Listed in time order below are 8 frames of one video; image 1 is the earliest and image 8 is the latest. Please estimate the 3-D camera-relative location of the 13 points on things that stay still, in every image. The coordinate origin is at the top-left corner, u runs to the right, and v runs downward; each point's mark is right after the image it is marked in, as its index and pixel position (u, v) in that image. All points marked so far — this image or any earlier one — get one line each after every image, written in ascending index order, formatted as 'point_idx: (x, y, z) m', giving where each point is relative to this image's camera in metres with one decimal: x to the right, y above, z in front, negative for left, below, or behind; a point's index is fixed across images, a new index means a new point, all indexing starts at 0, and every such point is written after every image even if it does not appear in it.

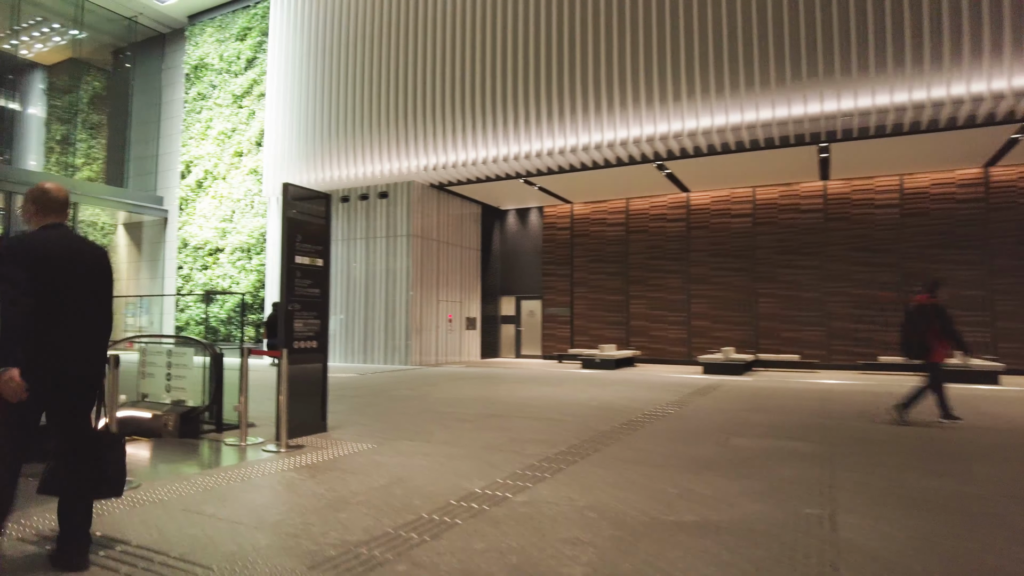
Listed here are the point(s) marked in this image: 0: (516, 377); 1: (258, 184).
0: (+0.1, -1.4, +10.0) m
1: (-5.8, +2.4, +15.4) m
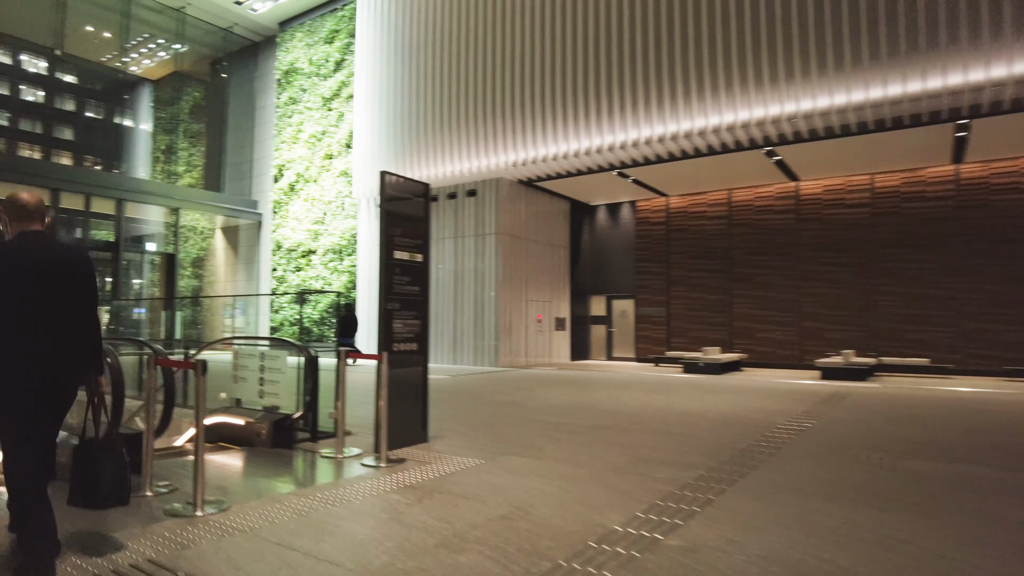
0: (+1.5, -1.3, +9.4) m
1: (-3.8, +2.4, +15.4) m
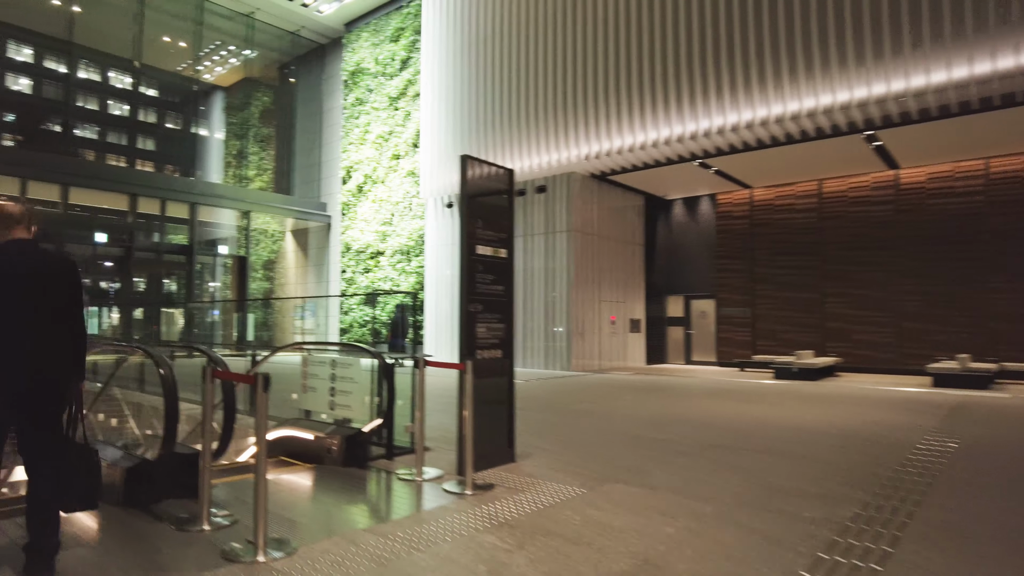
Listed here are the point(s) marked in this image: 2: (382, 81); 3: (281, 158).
0: (+2.5, -1.3, +8.7) m
1: (-2.2, +2.4, +15.2) m
2: (-3.2, +5.1, +16.5) m
3: (-6.7, +3.8, +19.4) m
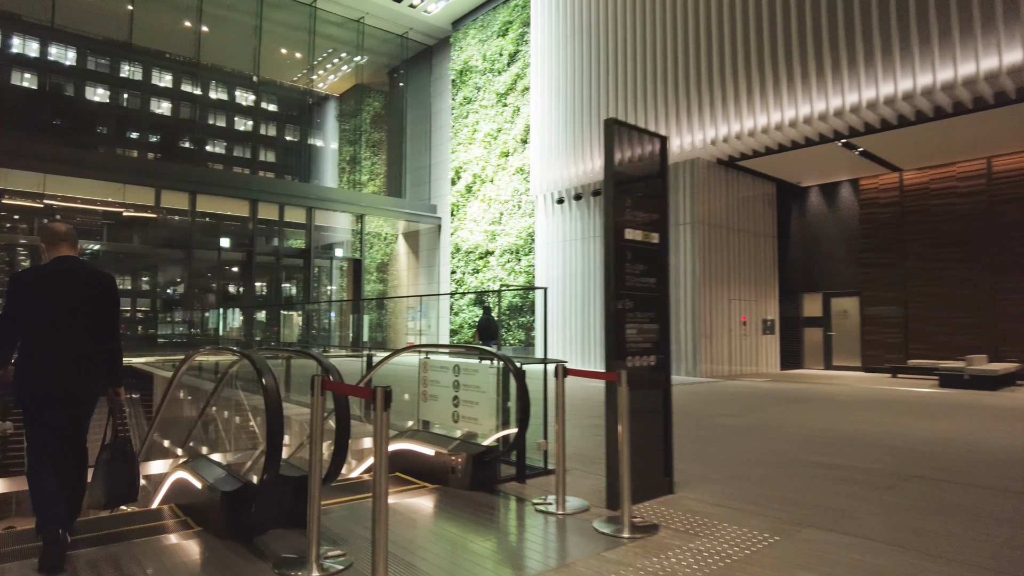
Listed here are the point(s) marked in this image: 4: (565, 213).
0: (+4.0, -1.3, +7.6) m
1: (+0.3, +2.4, +14.7) m
2: (-0.5, +5.1, +16.1) m
3: (-3.5, +3.7, +19.6) m
4: (+1.1, +1.5, +13.3) m
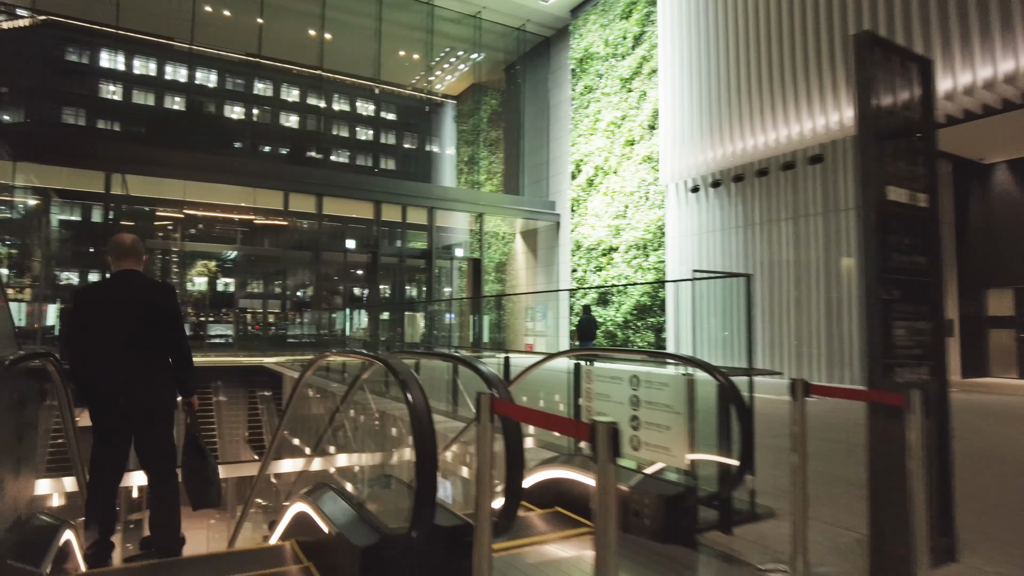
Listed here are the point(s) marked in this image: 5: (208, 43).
0: (+5.4, -1.2, +6.0) m
1: (+2.9, +2.4, +13.7) m
2: (+2.3, +5.1, +15.3) m
3: (-0.1, +3.7, +19.1) m
4: (+3.4, +1.6, +12.2) m
5: (-7.3, +5.9, +16.0) m
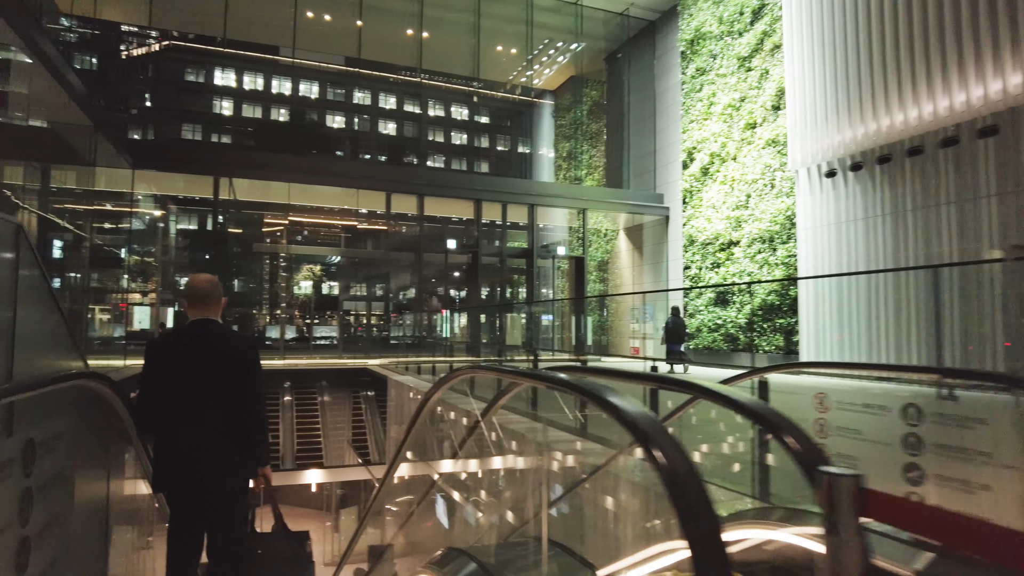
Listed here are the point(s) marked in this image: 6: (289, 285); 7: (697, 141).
0: (+6.4, -1.1, +4.5) m
1: (+5.0, +2.4, +12.4) m
2: (+4.6, +5.2, +14.0) m
3: (+2.7, +3.7, +18.2) m
4: (+5.3, +1.6, +10.8) m
5: (-4.9, +5.8, +16.1) m
6: (-5.4, +0.1, +16.1) m
7: (+4.1, +3.3, +14.9) m
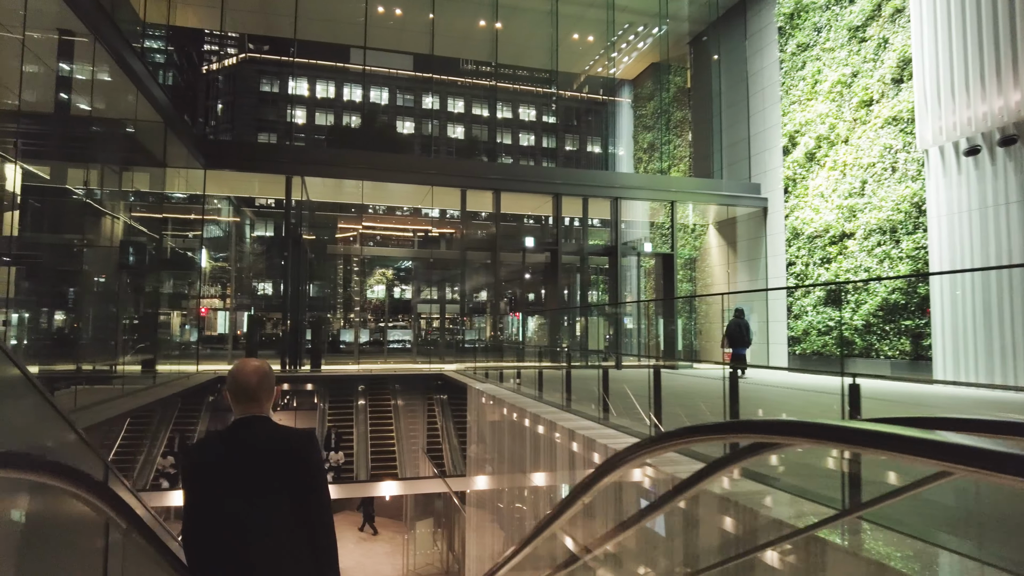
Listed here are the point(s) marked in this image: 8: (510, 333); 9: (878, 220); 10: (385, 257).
0: (+7.1, -1.0, +2.9) m
1: (+6.4, +2.5, +10.9) m
2: (+6.1, +5.2, +12.6) m
3: (+4.8, +3.7, +16.9) m
4: (+6.6, +1.7, +9.3) m
5: (-3.0, +5.7, +15.6) m
6: (-3.6, 0.0, +15.7) m
7: (+5.8, +3.3, +13.5) m
8: (+0.1, -0.9, +13.0) m
9: (+6.2, +1.1, +11.3) m
10: (-3.0, +0.8, +15.9) m
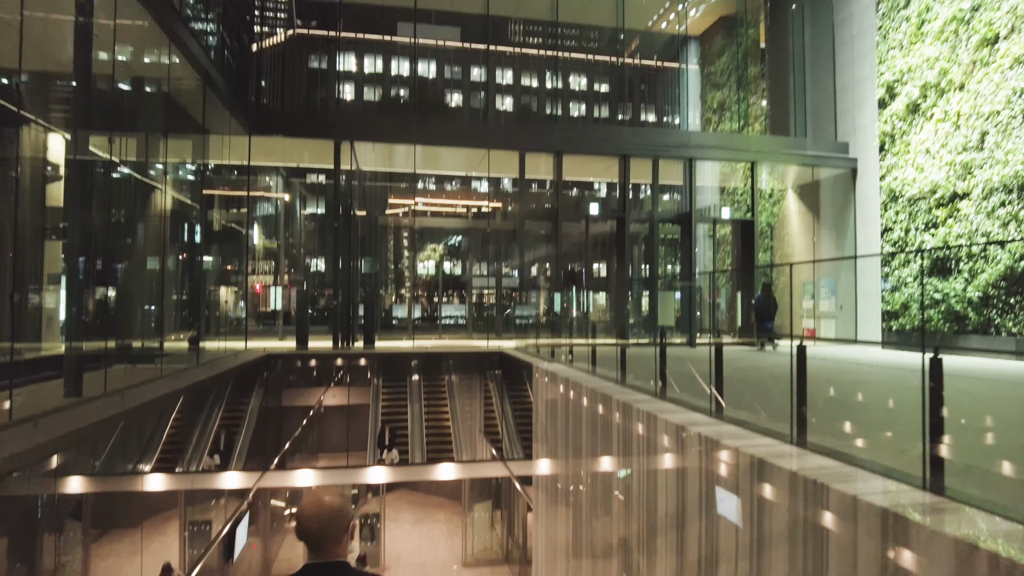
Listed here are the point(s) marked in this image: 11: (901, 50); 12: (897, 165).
0: (+7.5, -0.8, +1.4) m
1: (+7.4, +3.0, +9.4) m
2: (+7.2, +5.7, +11.0) m
3: (+6.2, +4.4, +15.4) m
4: (+7.4, +2.1, +7.8) m
5: (-1.7, +6.3, +14.6) m
6: (-2.2, +0.6, +14.9) m
7: (+6.9, +3.9, +12.0) m
8: (+1.3, -0.4, +12.0) m
9: (+7.2, +1.6, +9.8) m
10: (-1.6, +1.4, +15.1) m
11: (+7.1, +4.4, +12.3) m
12: (+6.9, +2.2, +12.1) m
